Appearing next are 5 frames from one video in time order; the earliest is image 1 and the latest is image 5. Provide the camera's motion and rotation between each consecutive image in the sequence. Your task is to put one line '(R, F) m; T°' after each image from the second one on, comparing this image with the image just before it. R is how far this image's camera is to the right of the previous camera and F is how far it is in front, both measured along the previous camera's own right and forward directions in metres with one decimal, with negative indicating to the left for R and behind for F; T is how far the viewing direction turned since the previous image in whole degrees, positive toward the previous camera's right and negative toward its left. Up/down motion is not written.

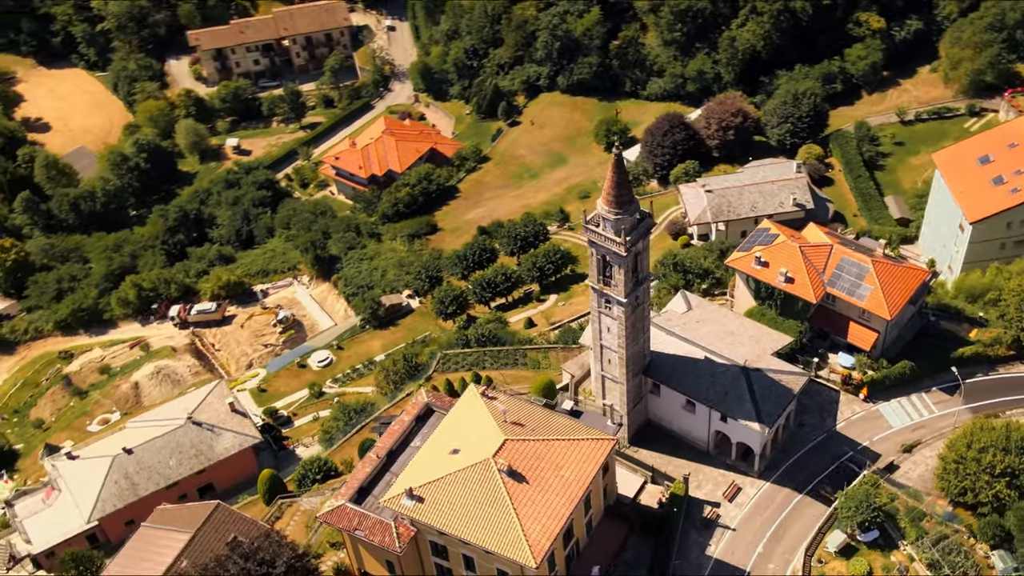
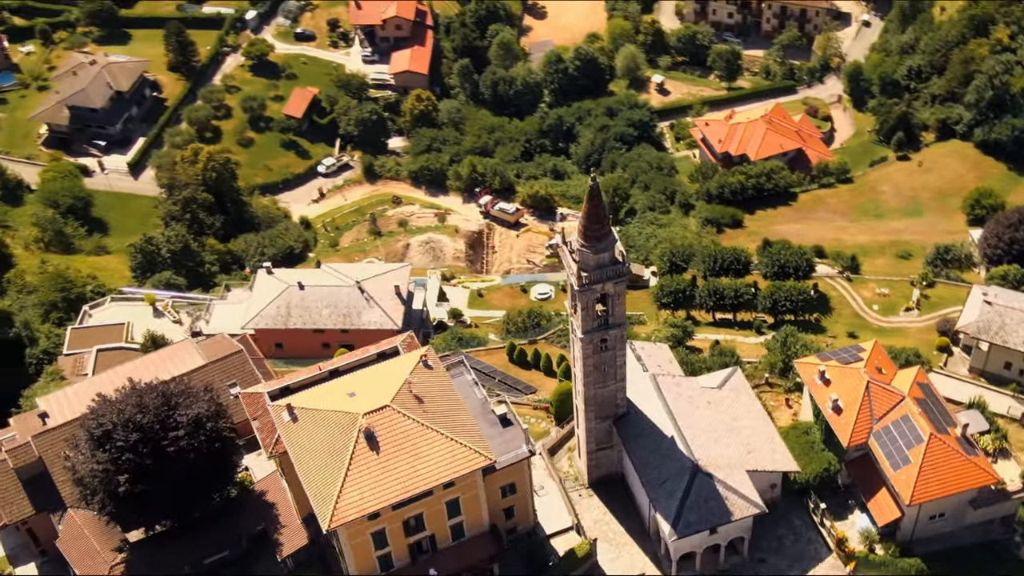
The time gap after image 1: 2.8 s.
(+19.0, +6.0) m; -25°
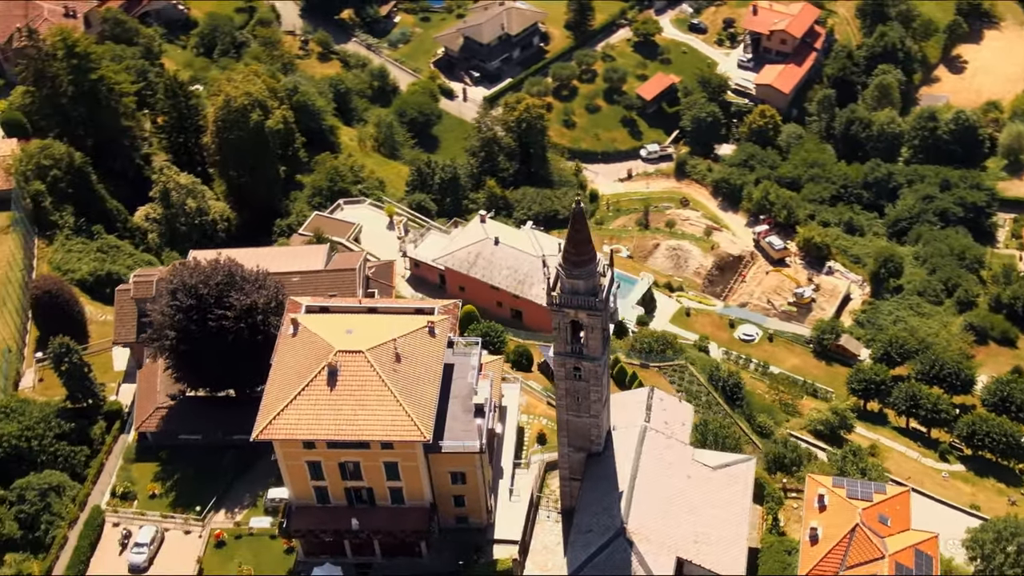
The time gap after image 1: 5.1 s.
(+14.4, +3.3) m; -20°
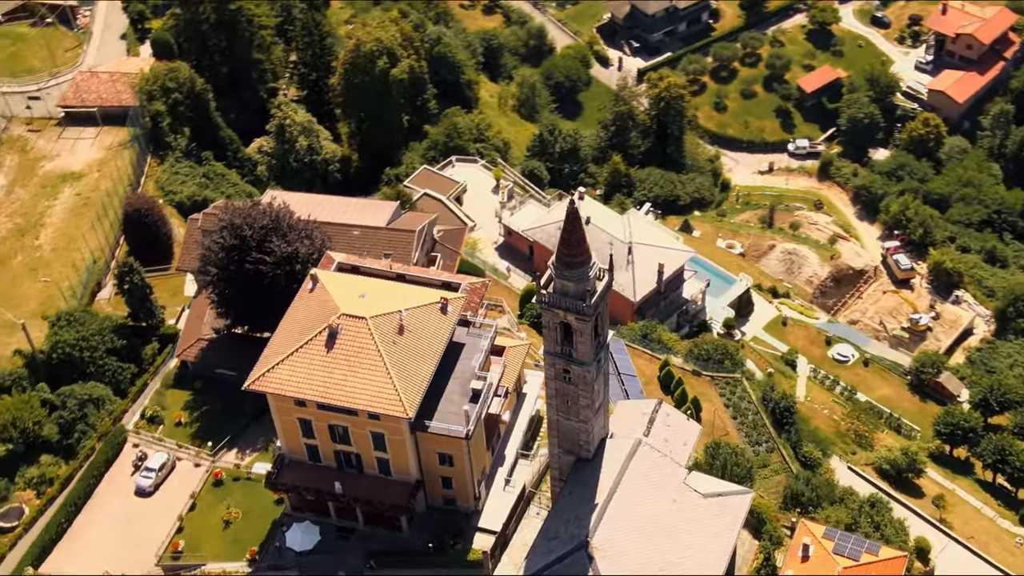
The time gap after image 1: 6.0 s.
(+5.9, +1.9) m; -9°
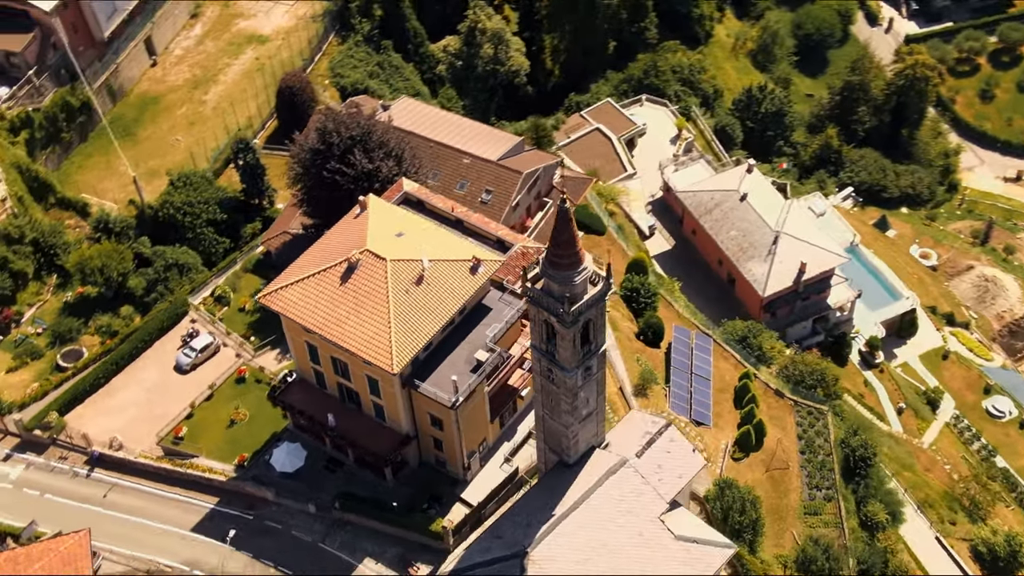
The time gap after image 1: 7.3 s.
(+7.8, +4.1) m; -13°
